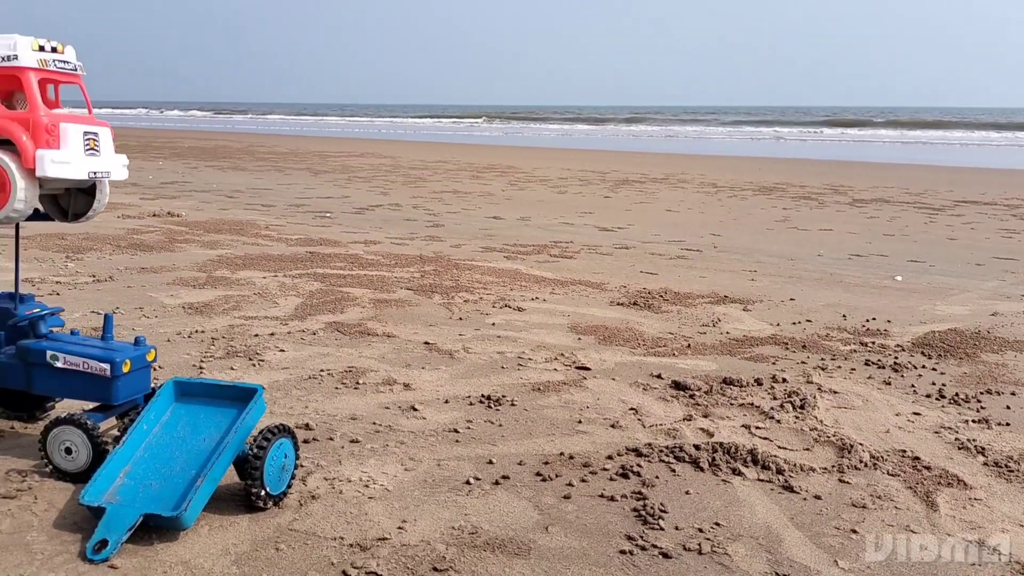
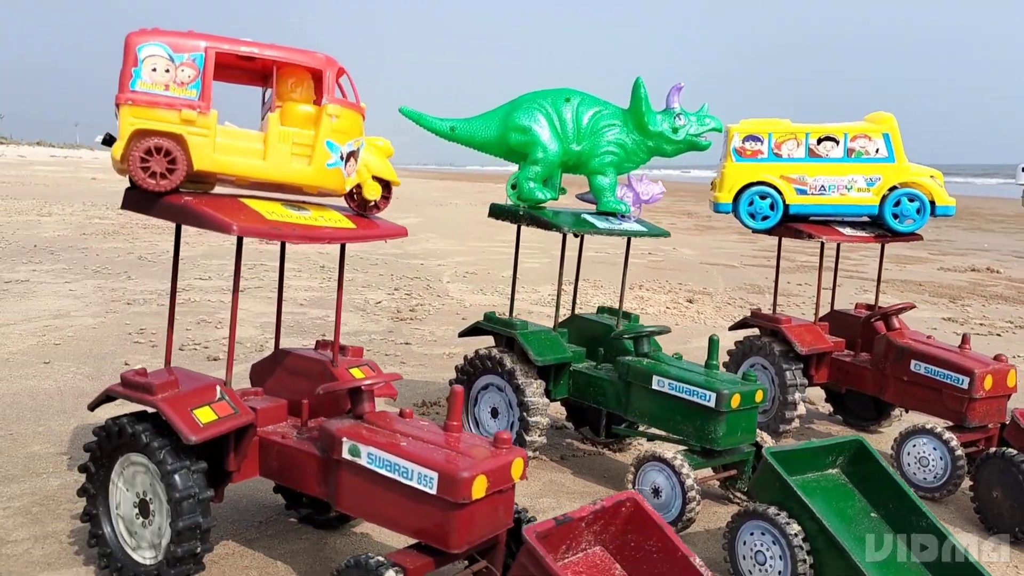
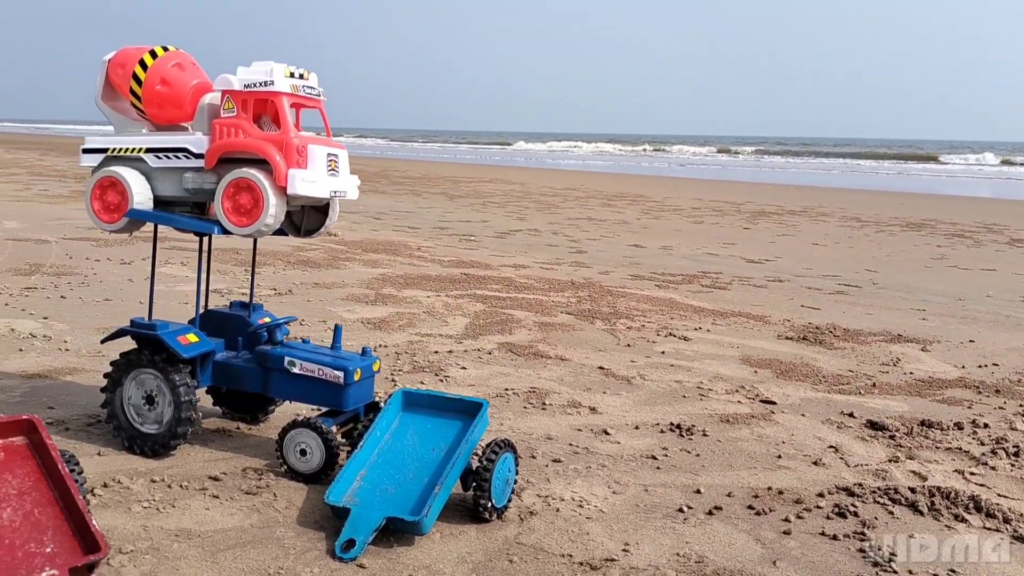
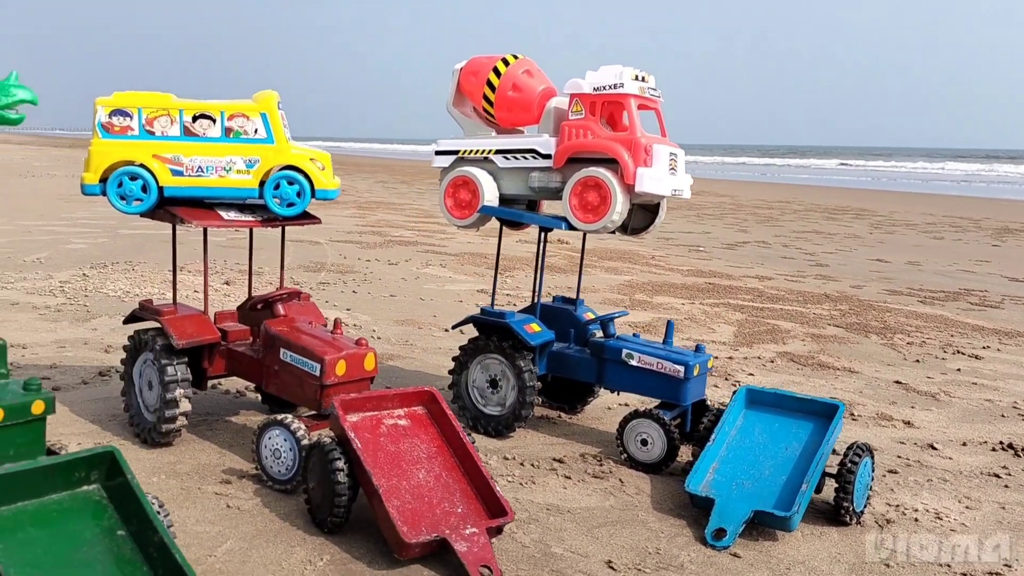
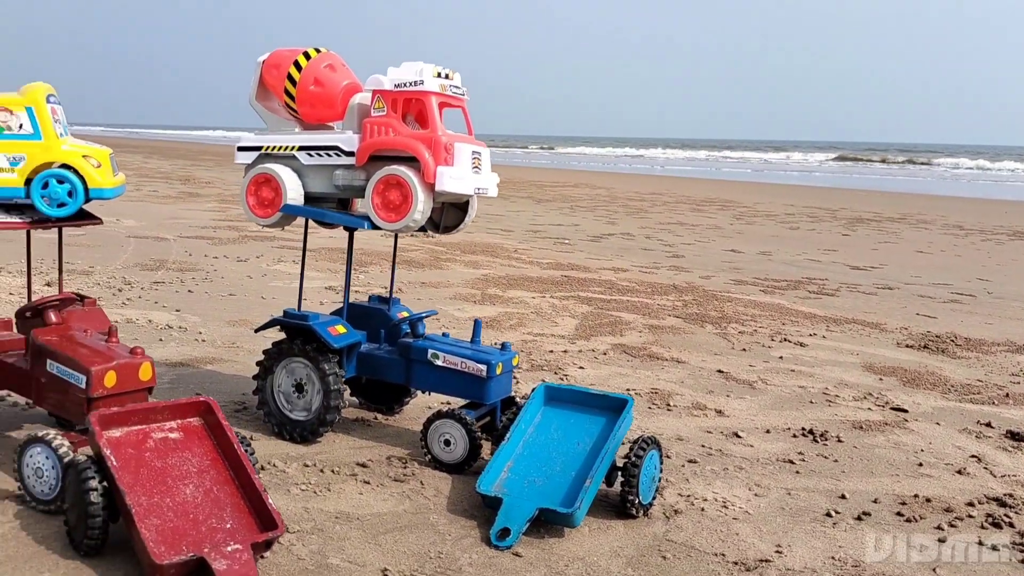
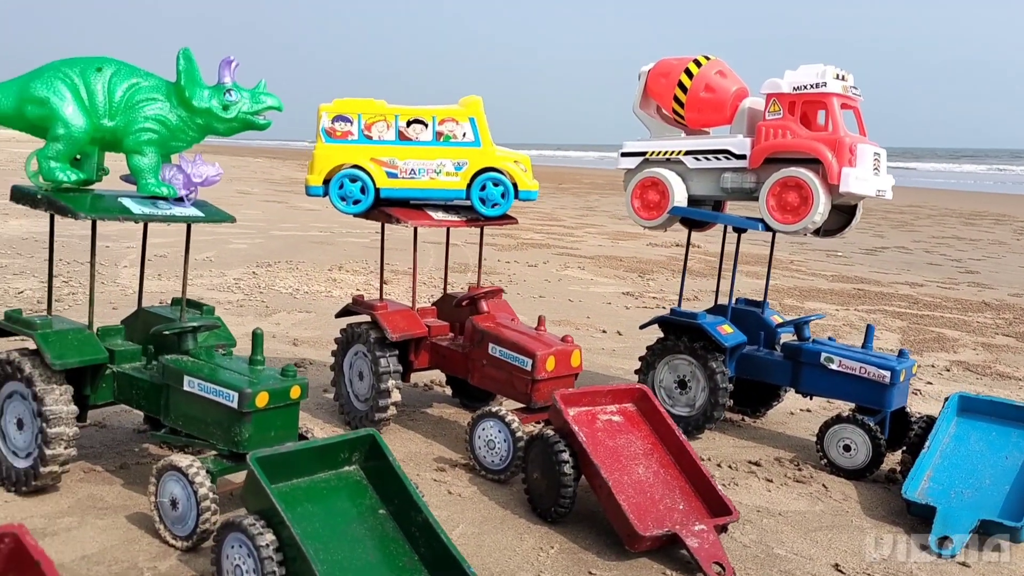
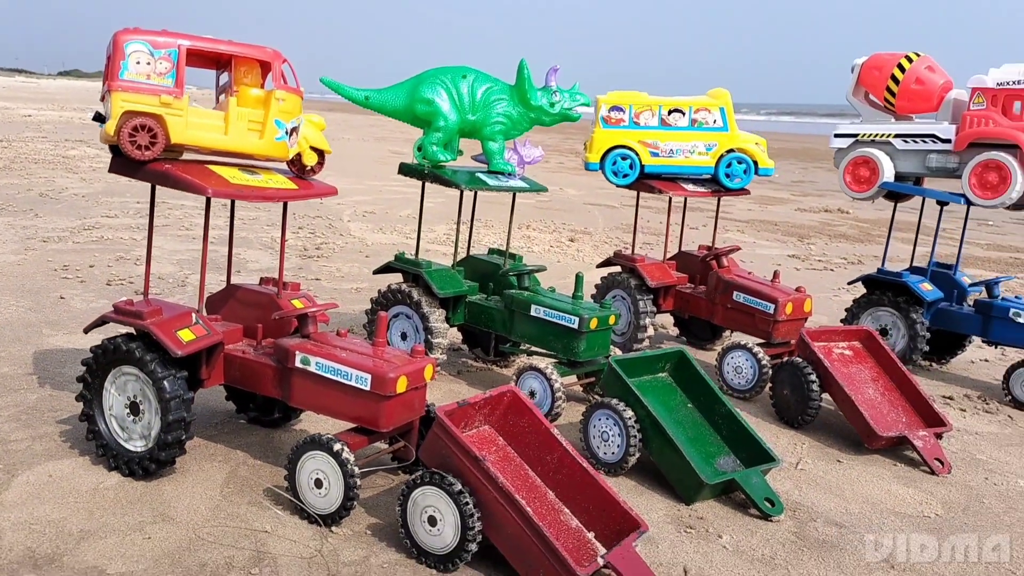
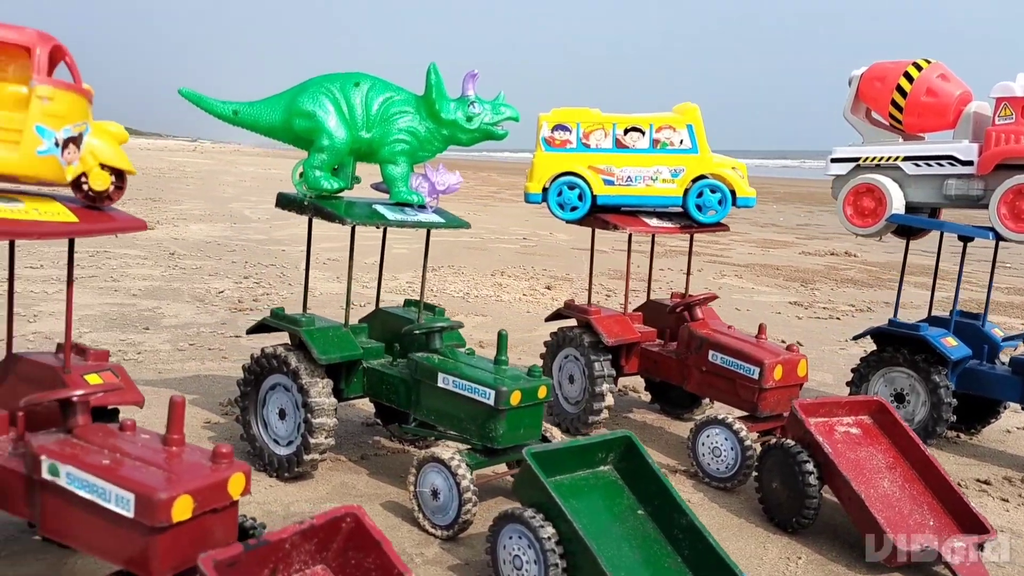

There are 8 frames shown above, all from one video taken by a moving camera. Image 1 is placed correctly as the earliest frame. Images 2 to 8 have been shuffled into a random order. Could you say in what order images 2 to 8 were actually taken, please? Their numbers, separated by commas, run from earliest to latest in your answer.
3, 5, 4, 6, 8, 2, 7
